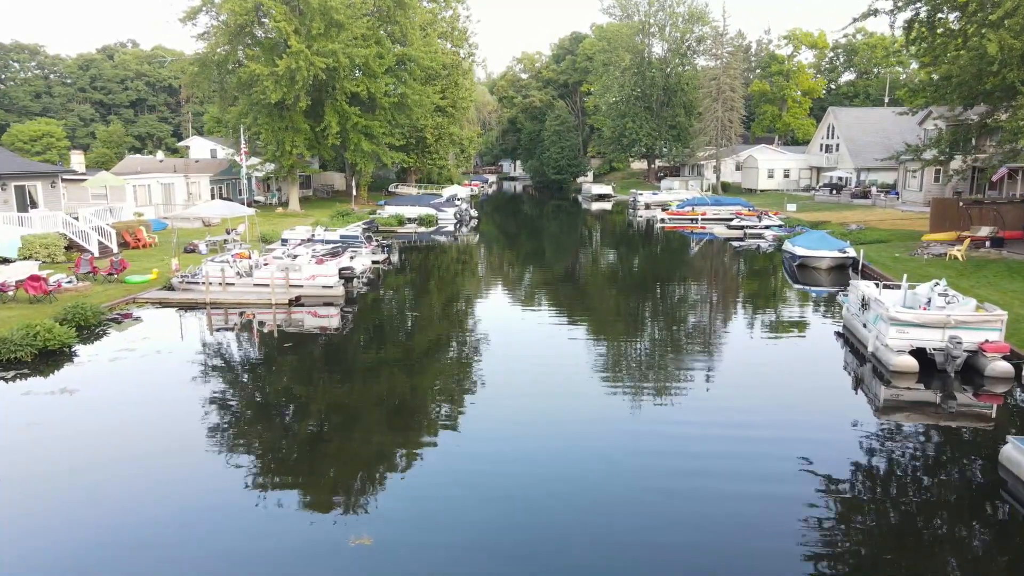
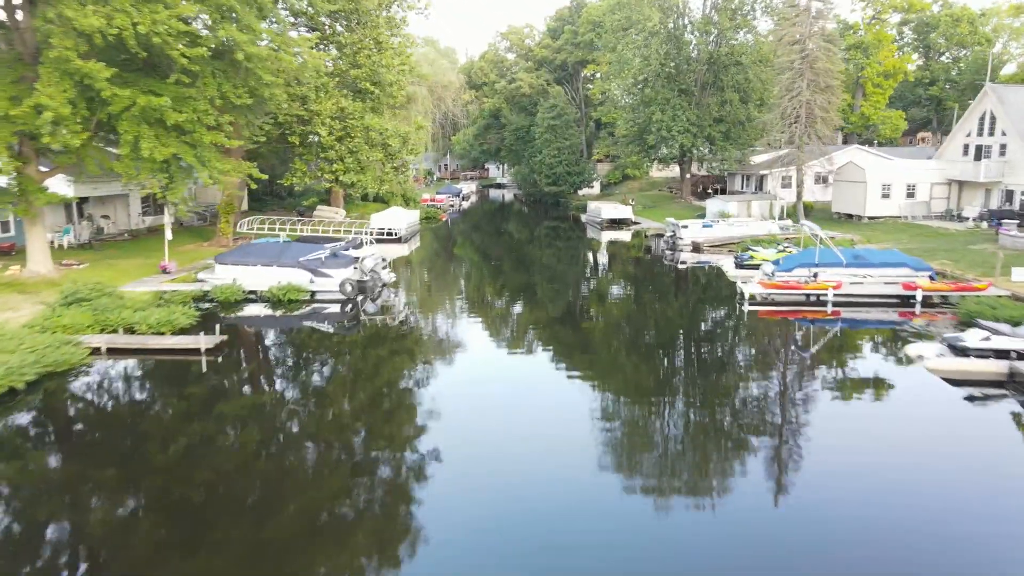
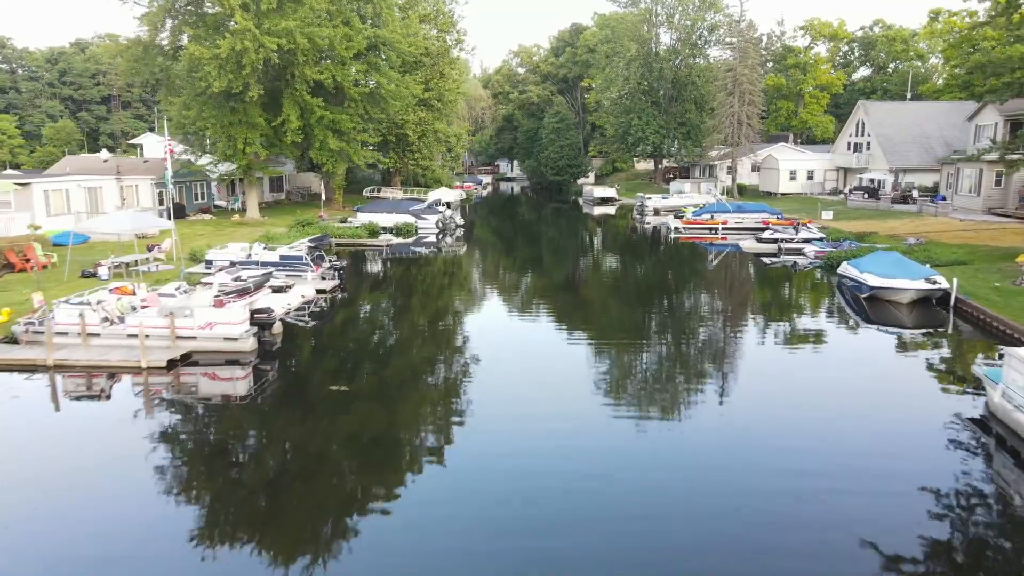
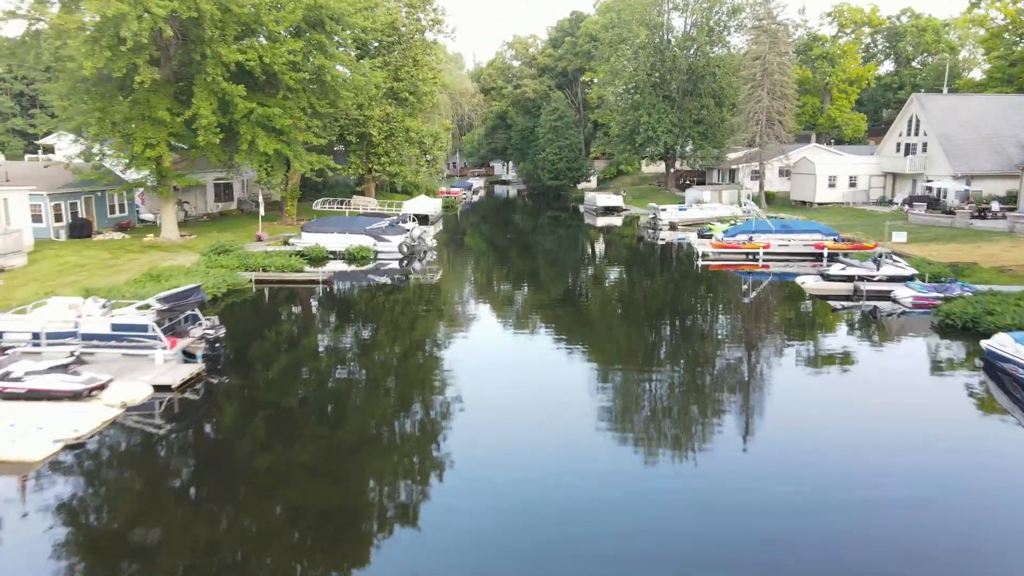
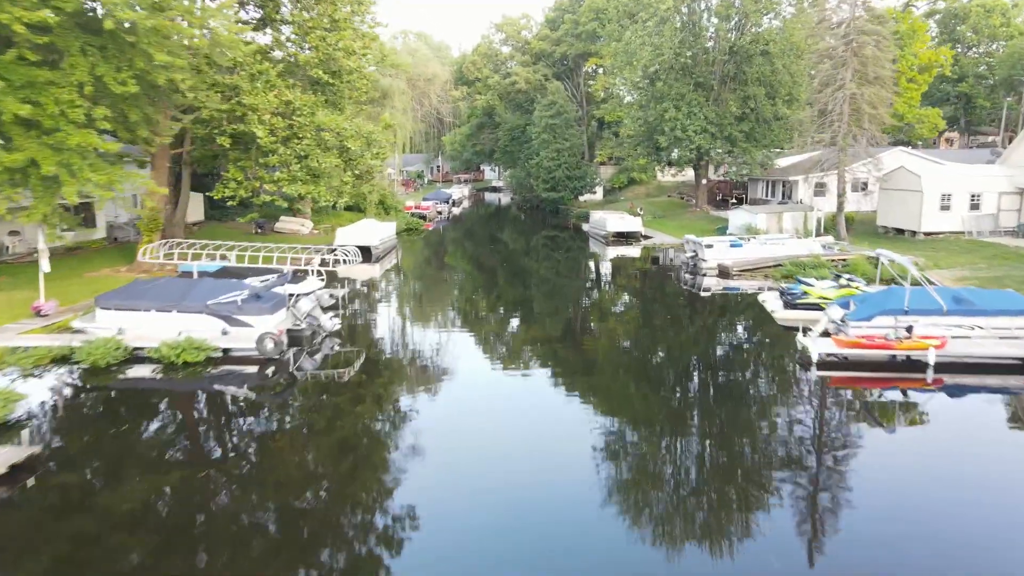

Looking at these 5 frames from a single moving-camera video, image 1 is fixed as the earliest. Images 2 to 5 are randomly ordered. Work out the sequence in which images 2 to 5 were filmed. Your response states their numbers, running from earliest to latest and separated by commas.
3, 4, 2, 5
